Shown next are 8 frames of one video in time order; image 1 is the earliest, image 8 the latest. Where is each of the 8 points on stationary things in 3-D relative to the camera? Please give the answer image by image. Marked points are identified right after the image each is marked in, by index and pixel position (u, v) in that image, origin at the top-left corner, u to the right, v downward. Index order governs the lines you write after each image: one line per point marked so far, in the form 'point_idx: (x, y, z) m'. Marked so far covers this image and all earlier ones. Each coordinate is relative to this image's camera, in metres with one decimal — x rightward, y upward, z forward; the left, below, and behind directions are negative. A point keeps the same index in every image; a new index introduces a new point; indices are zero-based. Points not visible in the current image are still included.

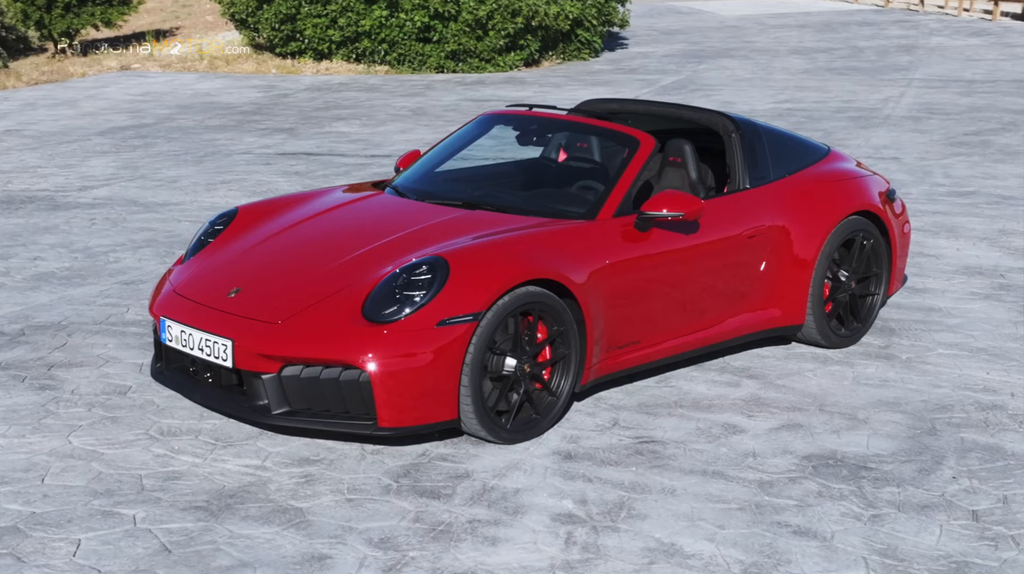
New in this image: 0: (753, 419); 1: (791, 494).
0: (+1.1, -0.6, +5.6) m
1: (+1.1, -0.8, +4.7) m
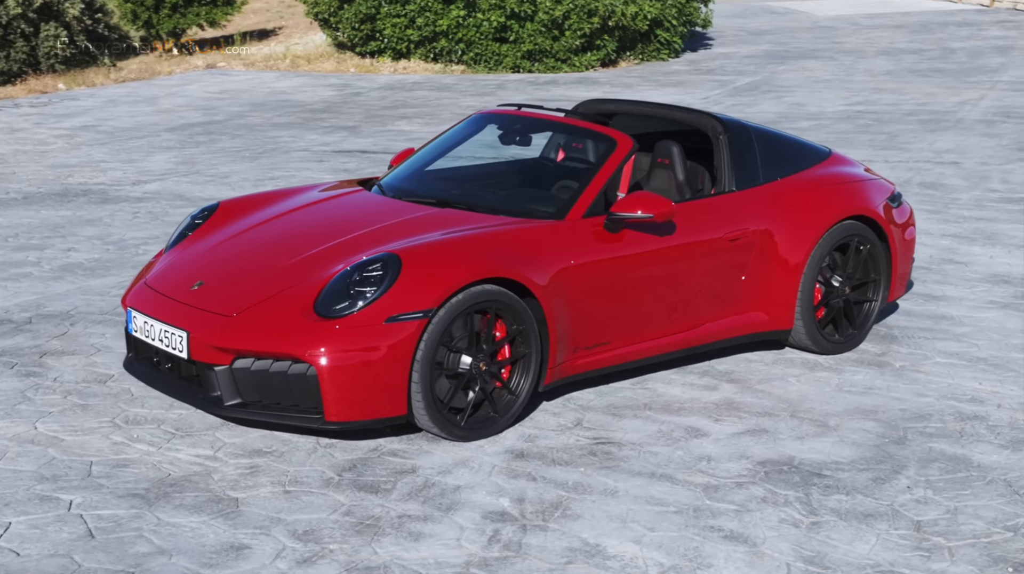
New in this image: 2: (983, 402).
0: (+1.0, -0.6, +5.5) m
1: (+0.8, -0.8, +4.6) m
2: (+2.4, -0.6, +6.0) m
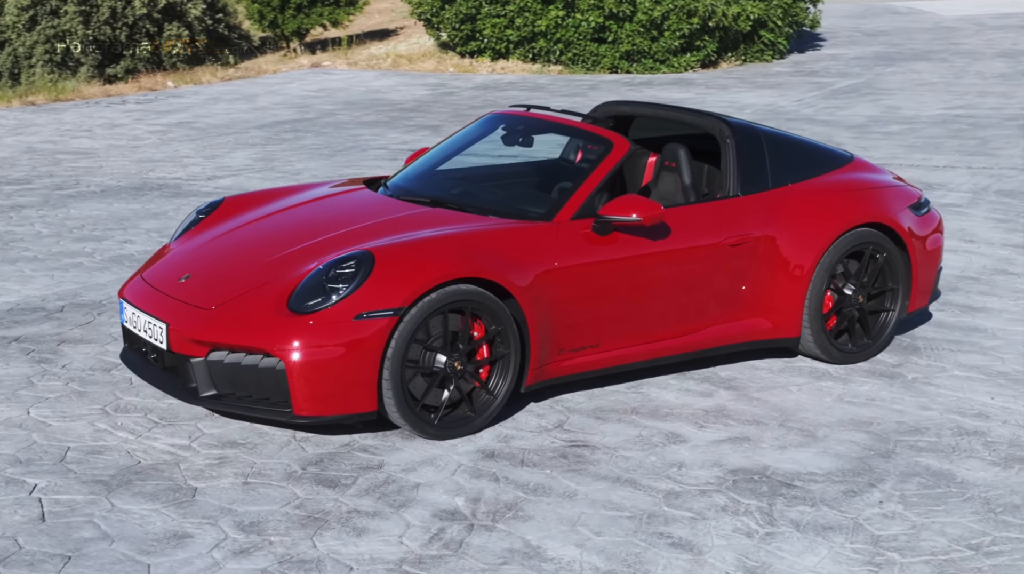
0: (+0.9, -0.7, +5.5) m
1: (+0.7, -0.8, +4.6) m
2: (+2.3, -0.6, +5.8) m
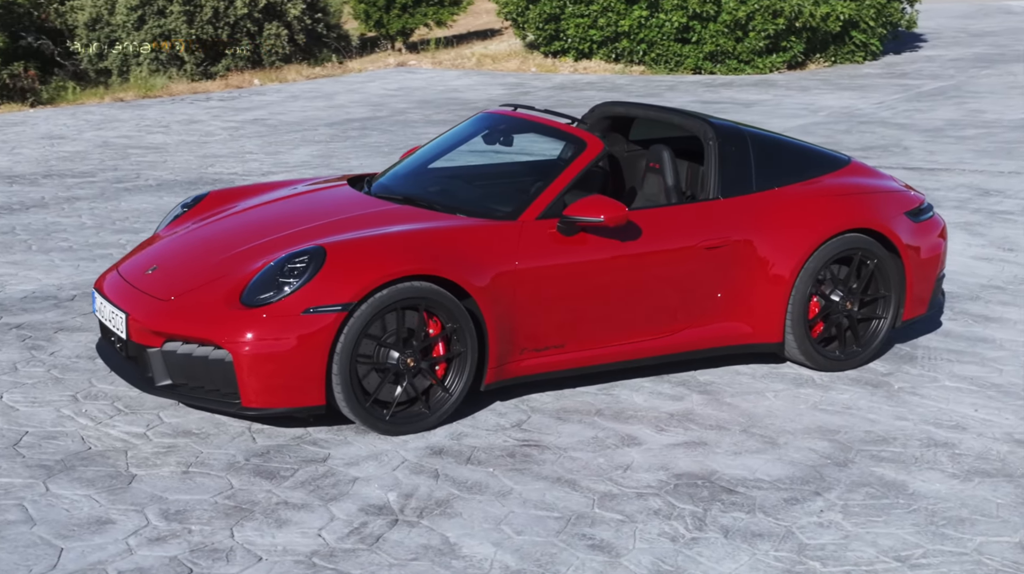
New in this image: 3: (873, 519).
0: (+0.7, -0.7, +5.4) m
1: (+0.4, -0.8, +4.5) m
2: (+2.2, -0.7, +5.7) m
3: (+1.4, -0.9, +4.6) m
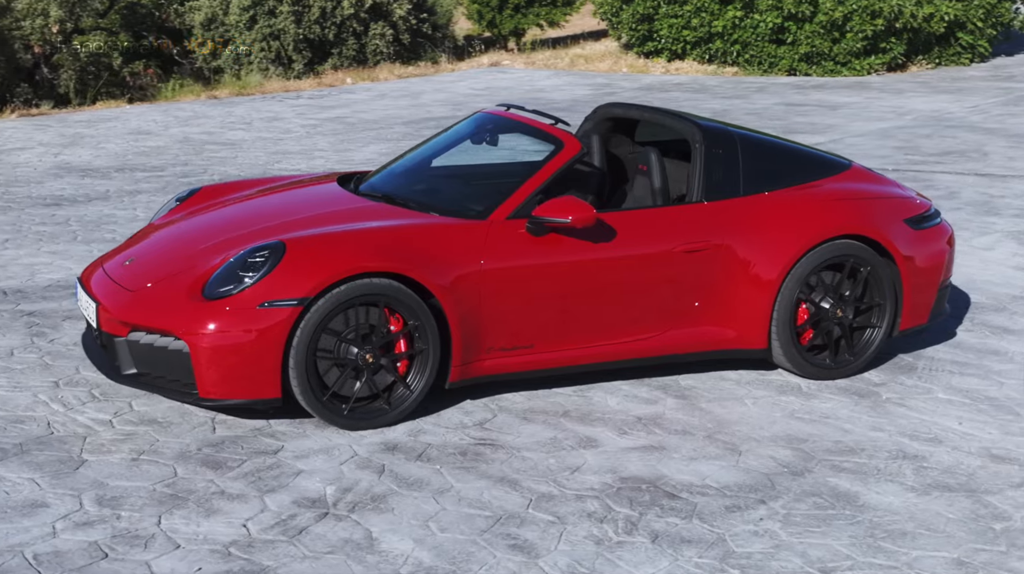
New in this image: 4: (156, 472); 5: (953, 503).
0: (+0.5, -0.7, +5.4) m
1: (+0.2, -0.8, +4.5) m
2: (+2.0, -0.7, +5.5) m
3: (+1.1, -0.9, +4.5) m
4: (-1.4, -0.7, +4.7) m
5: (+1.8, -0.9, +4.8) m
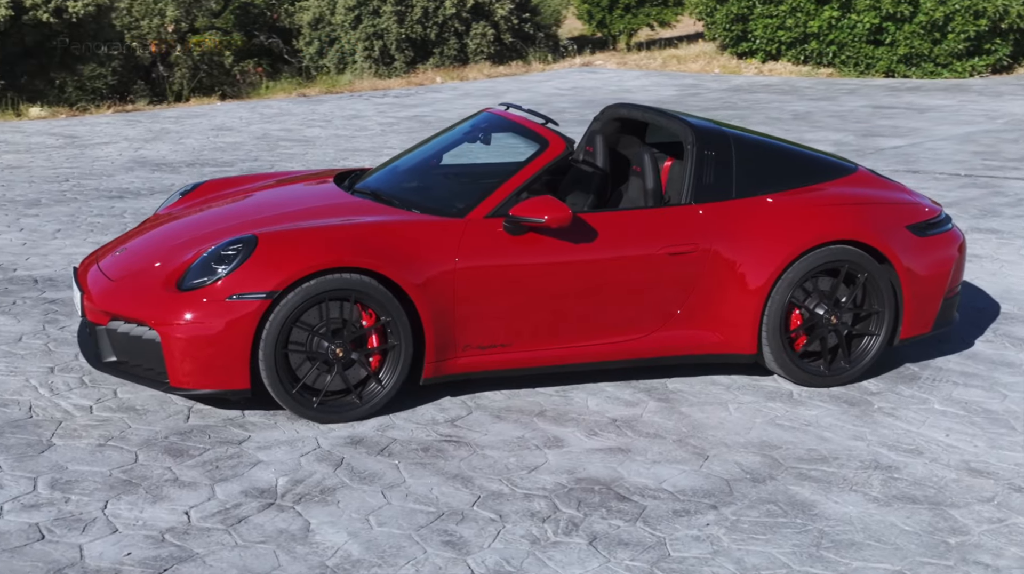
0: (+0.3, -0.7, +5.4) m
1: (0.0, -0.8, +4.5) m
2: (+1.9, -0.8, +5.4) m
3: (+0.9, -0.9, +4.4) m
4: (-1.6, -0.7, +4.8) m
5: (+1.6, -0.9, +4.7) m
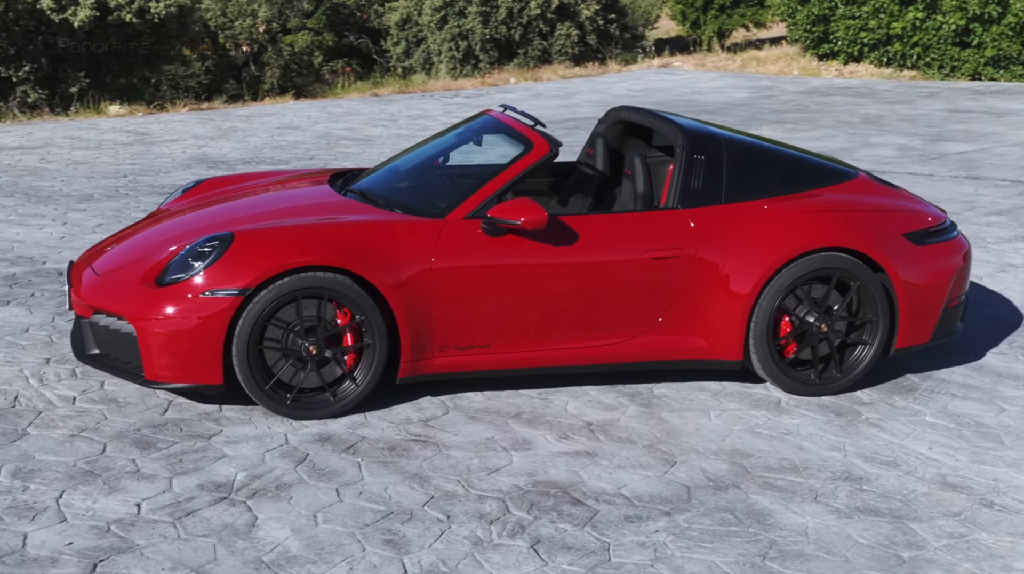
0: (+0.2, -0.7, +5.4) m
1: (-0.2, -0.9, +4.6) m
2: (+1.7, -0.8, +5.3) m
3: (+0.7, -0.9, +4.4) m
4: (-1.7, -0.7, +4.9) m
5: (+1.4, -0.9, +4.6) m
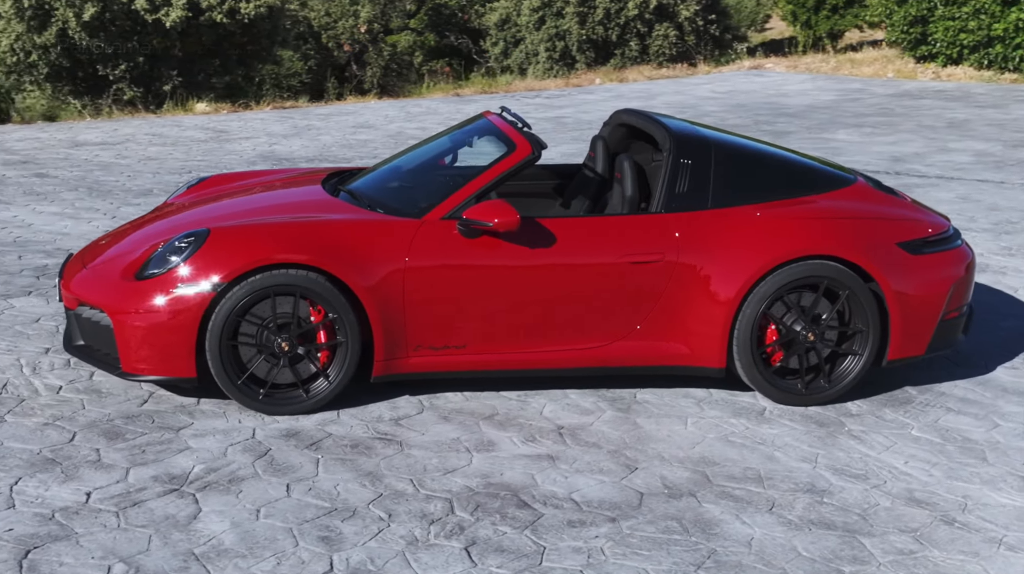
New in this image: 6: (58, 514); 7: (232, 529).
0: (+0.1, -0.7, +5.4) m
1: (-0.4, -0.9, +4.6) m
2: (+1.5, -0.8, +5.2) m
3: (+0.5, -1.0, +4.4) m
4: (-1.9, -0.6, +5.1) m
5: (+1.2, -1.0, +4.5) m
6: (-1.6, -0.8, +4.4) m
7: (-1.0, -0.9, +4.3) m
